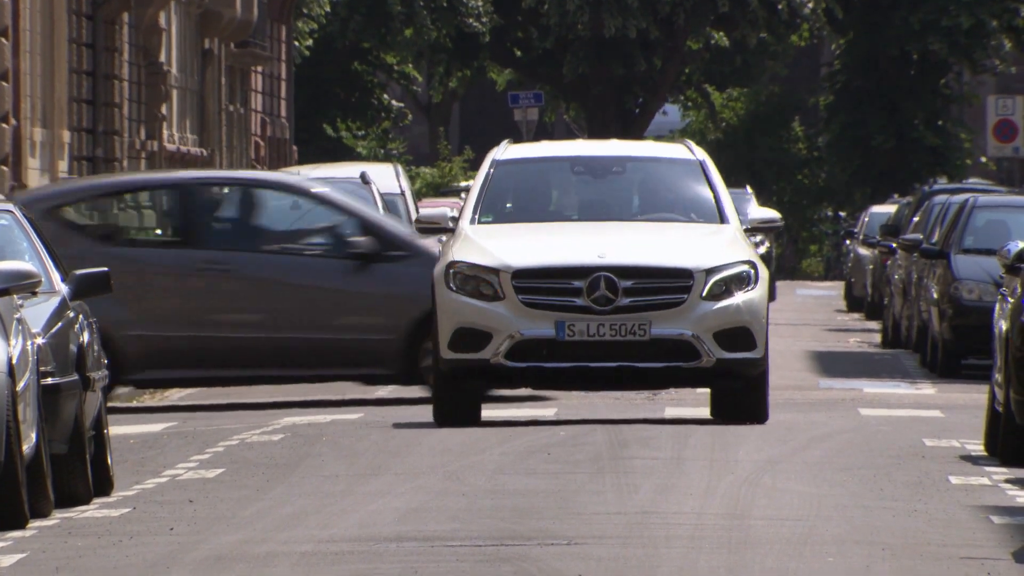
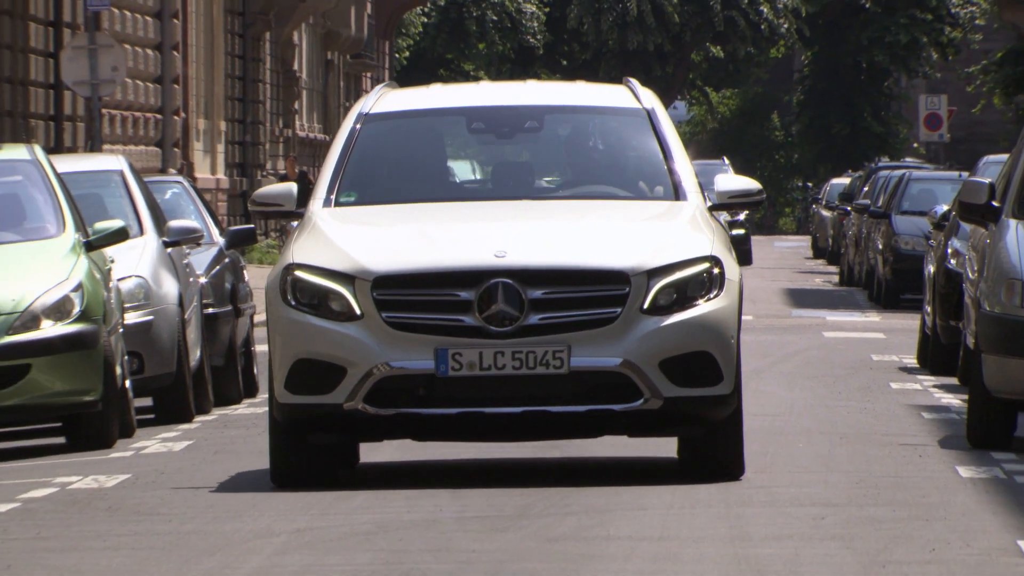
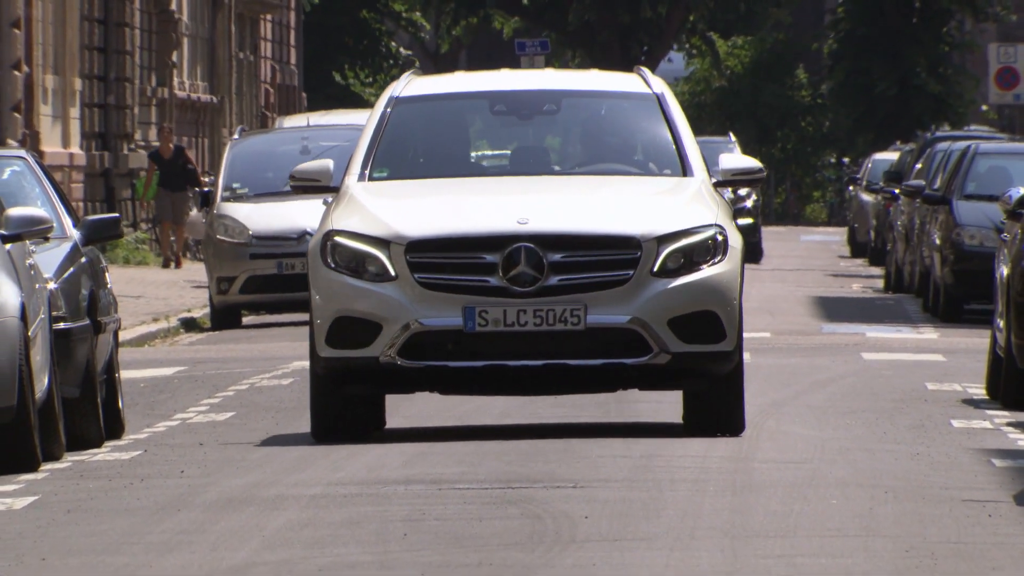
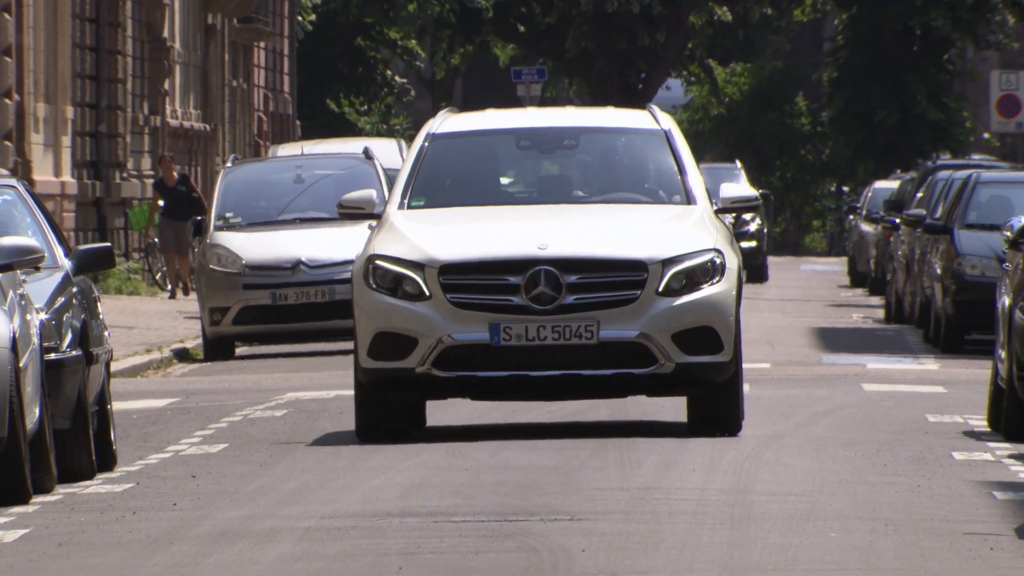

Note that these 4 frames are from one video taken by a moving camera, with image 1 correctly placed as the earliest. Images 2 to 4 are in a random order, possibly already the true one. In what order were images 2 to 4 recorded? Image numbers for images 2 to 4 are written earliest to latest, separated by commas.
4, 3, 2
